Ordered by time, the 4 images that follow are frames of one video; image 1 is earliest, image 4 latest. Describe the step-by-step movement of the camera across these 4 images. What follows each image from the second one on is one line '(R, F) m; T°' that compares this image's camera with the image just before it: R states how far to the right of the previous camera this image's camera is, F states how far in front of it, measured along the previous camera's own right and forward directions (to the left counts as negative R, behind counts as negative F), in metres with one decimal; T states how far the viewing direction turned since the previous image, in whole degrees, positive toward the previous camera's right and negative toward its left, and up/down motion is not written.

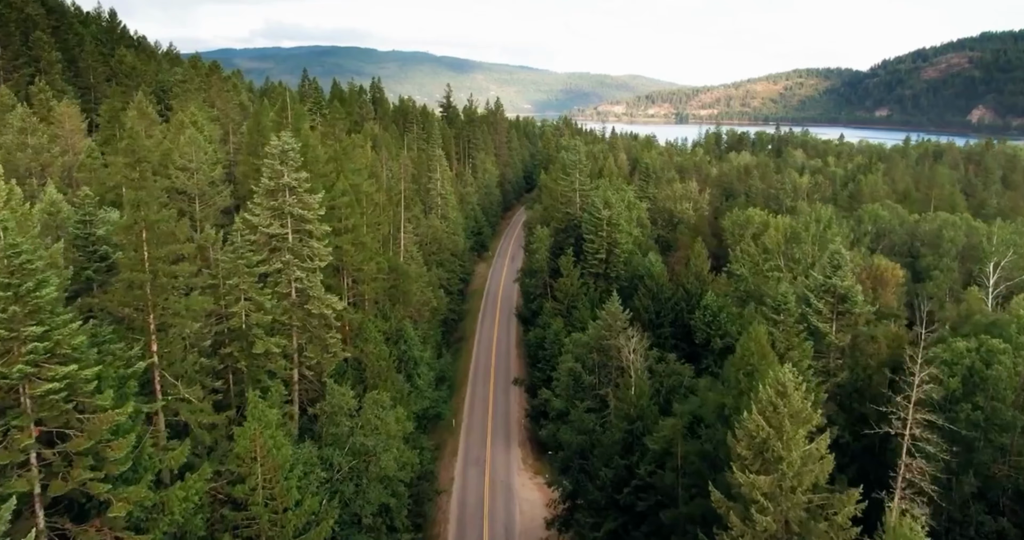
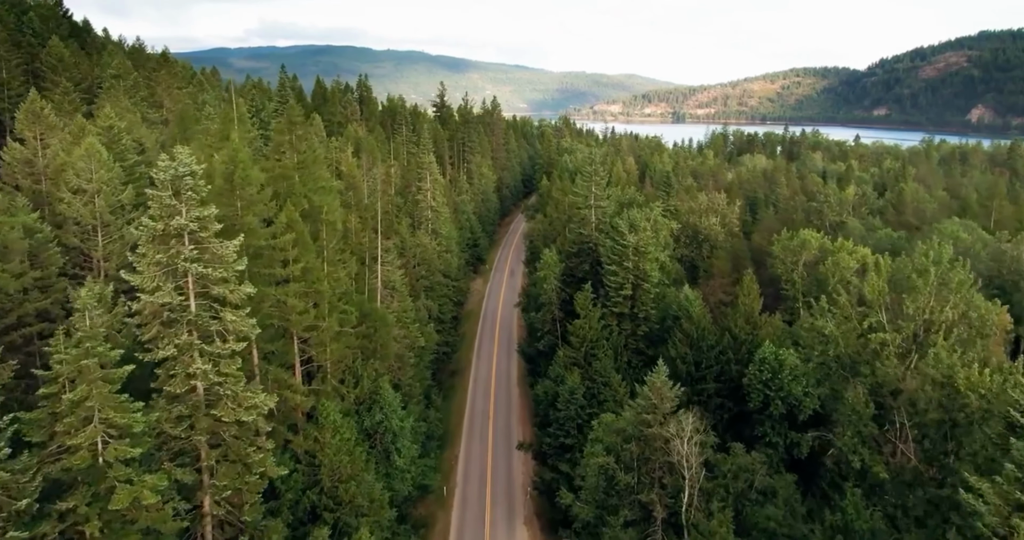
(-0.7, +11.9) m; 0°
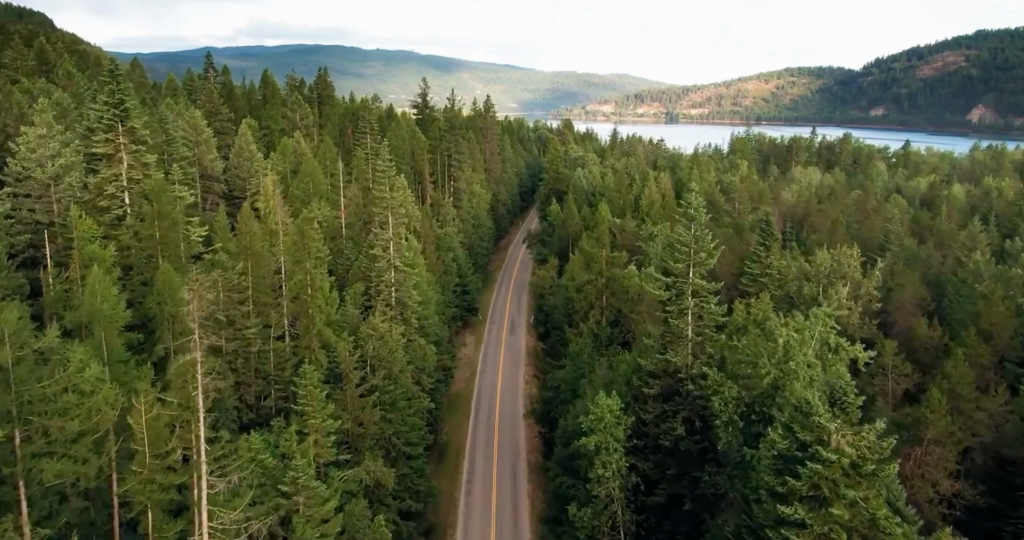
(-1.5, +29.6) m; +1°
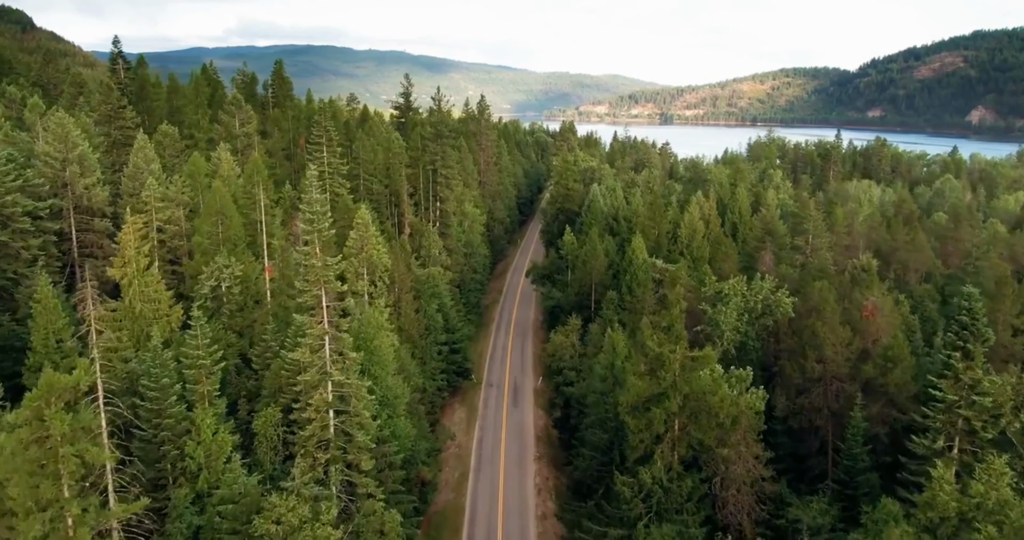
(-1.2, +21.6) m; +1°
